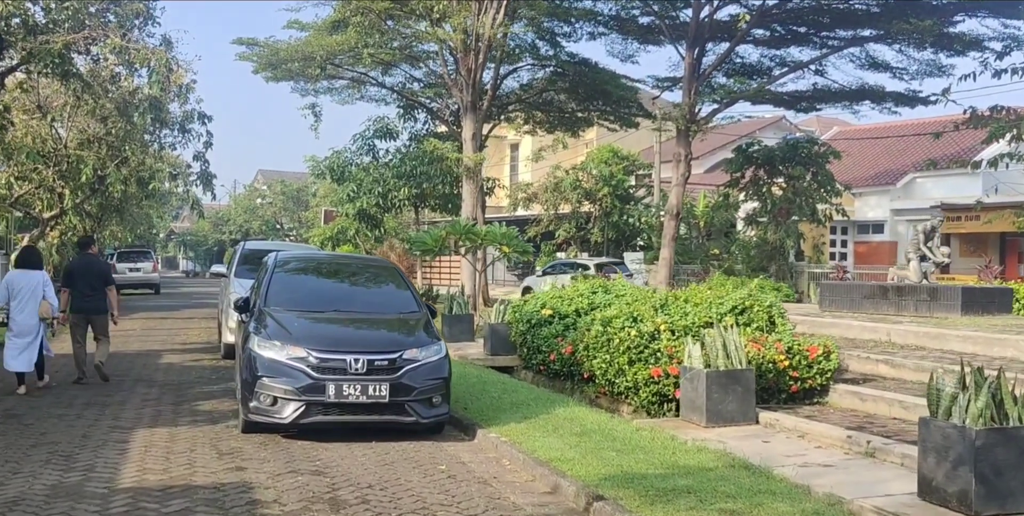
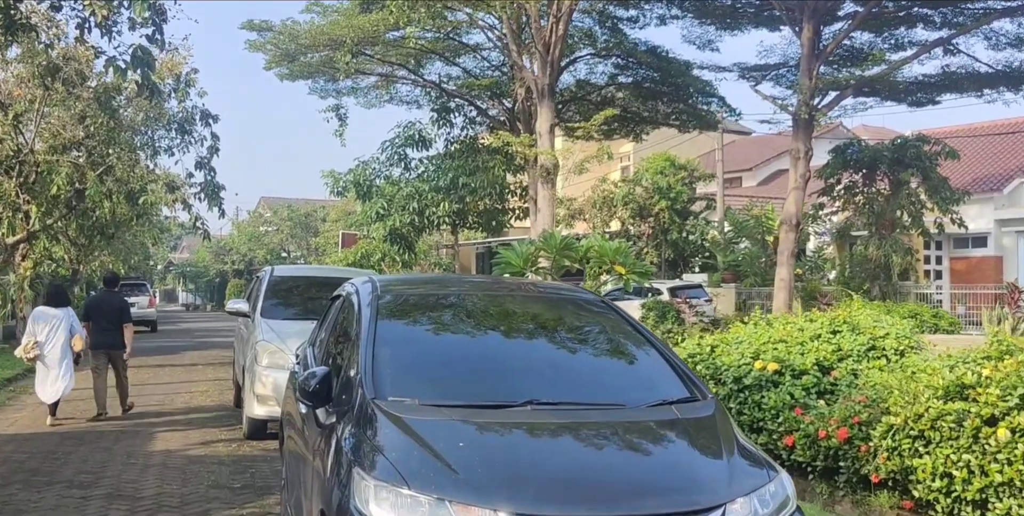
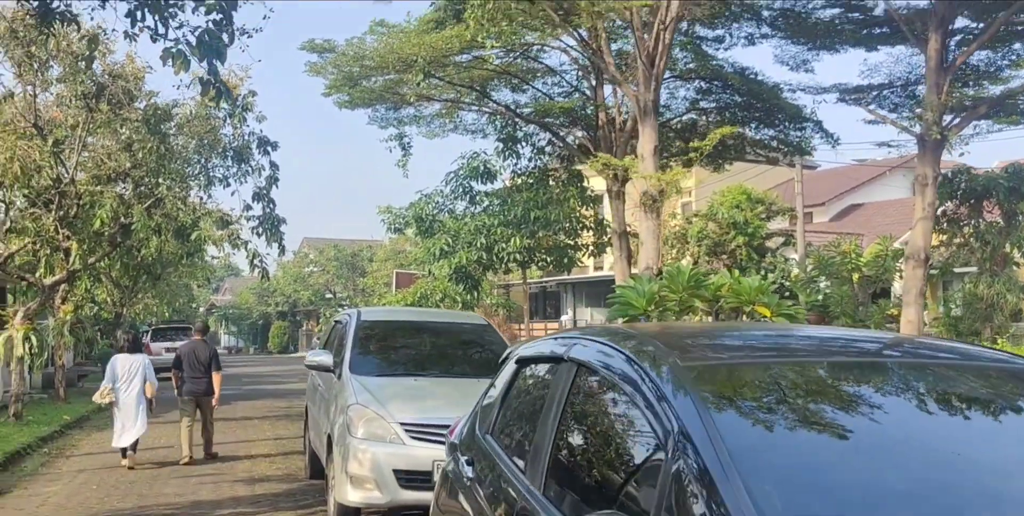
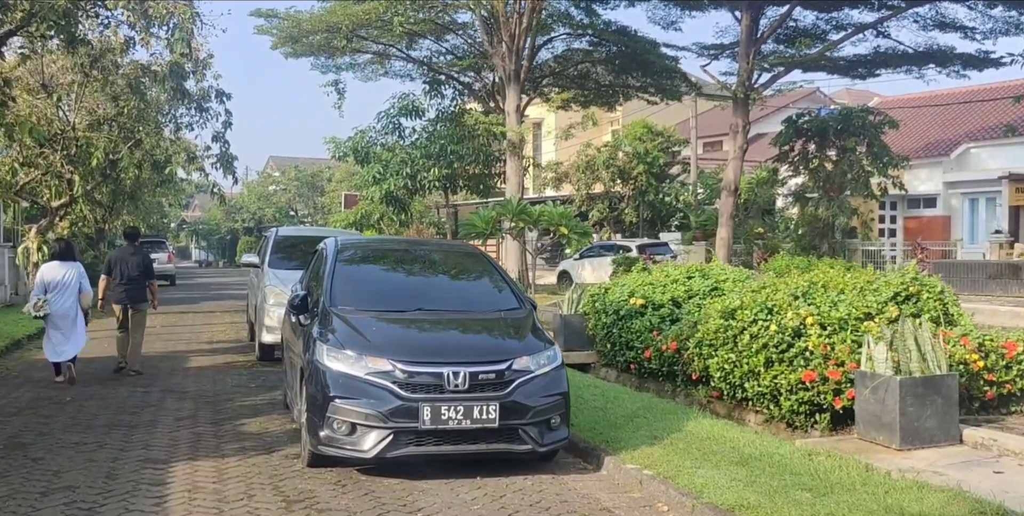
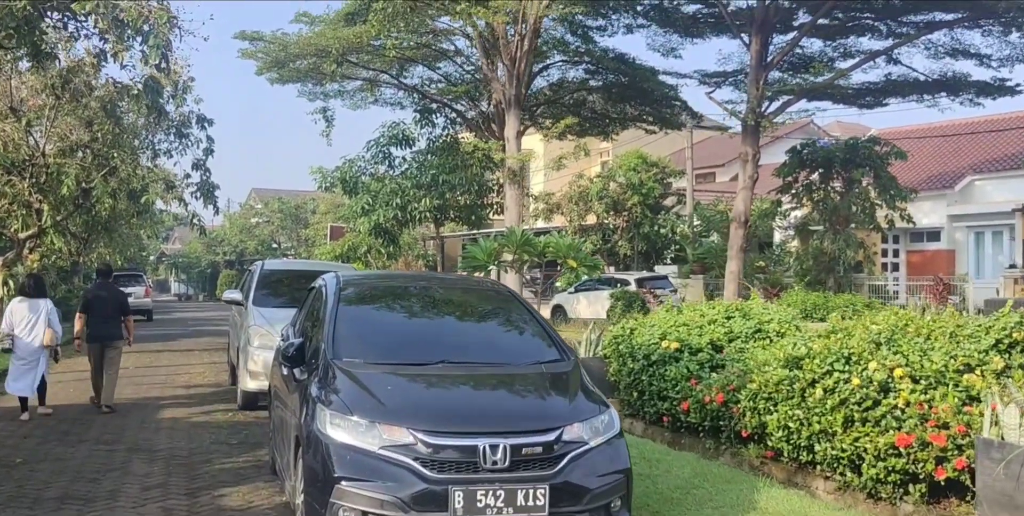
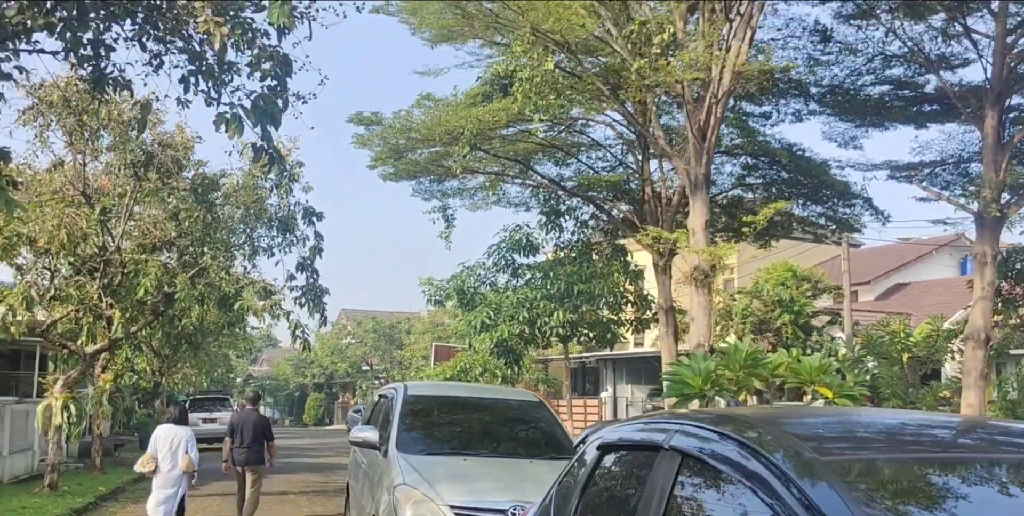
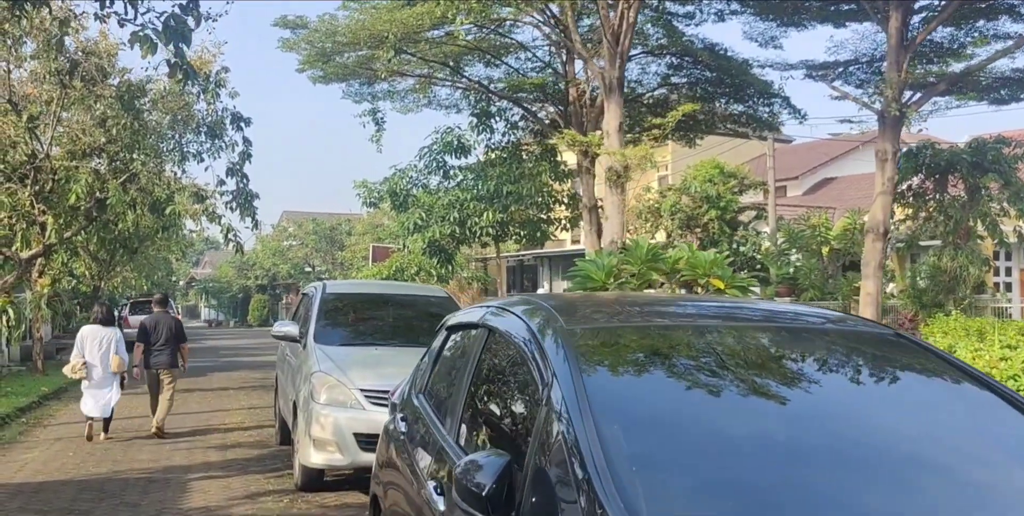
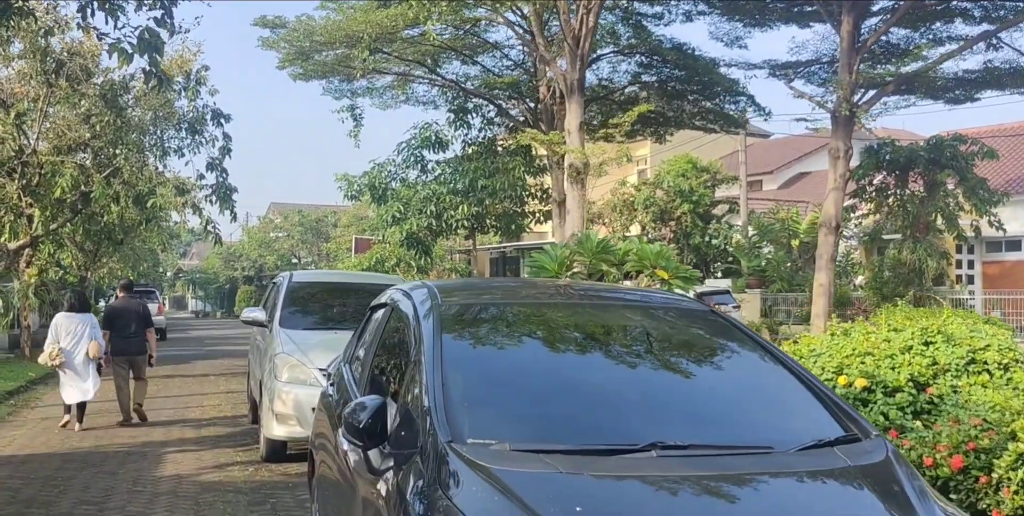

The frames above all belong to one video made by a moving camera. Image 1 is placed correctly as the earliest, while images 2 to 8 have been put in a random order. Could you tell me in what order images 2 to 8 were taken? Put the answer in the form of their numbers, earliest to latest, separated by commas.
4, 5, 2, 8, 7, 3, 6
